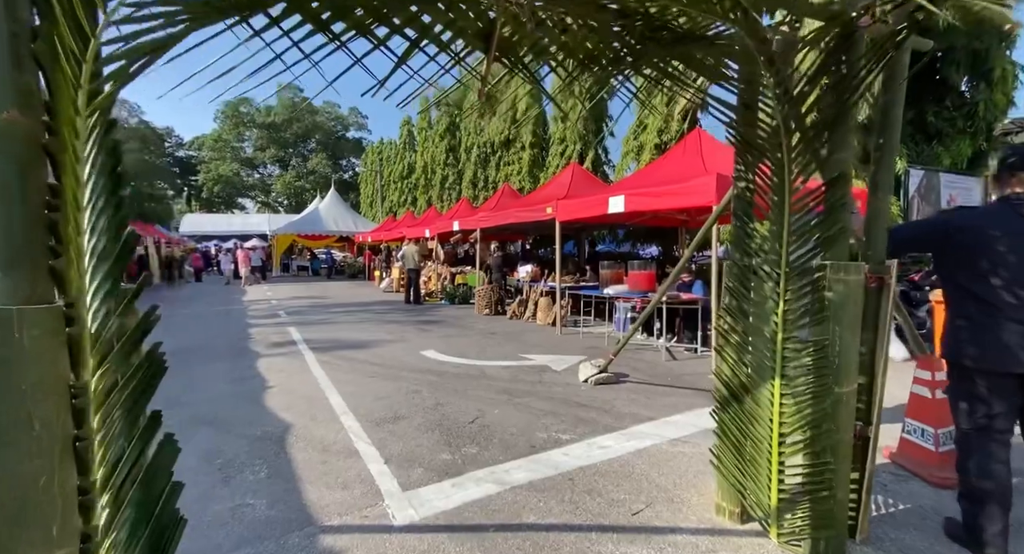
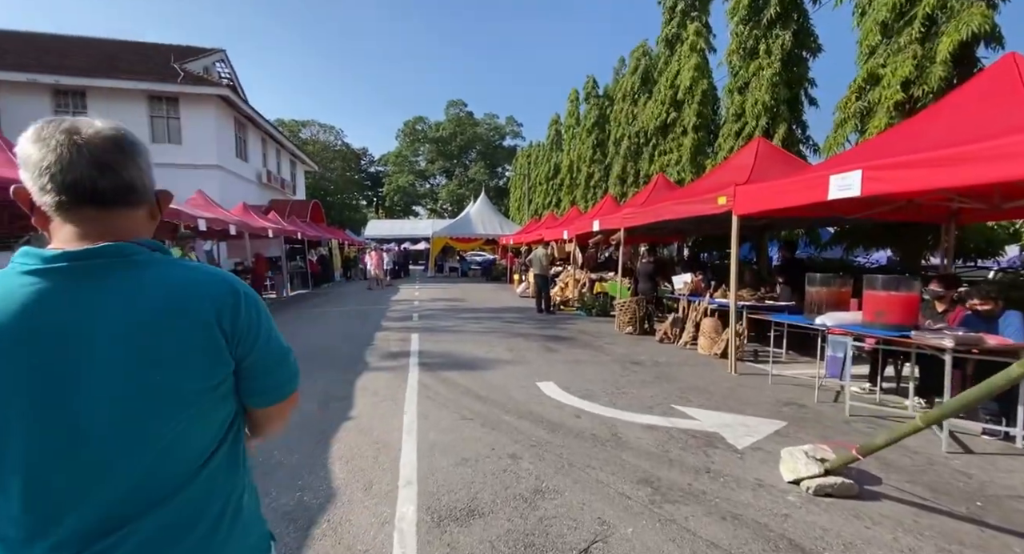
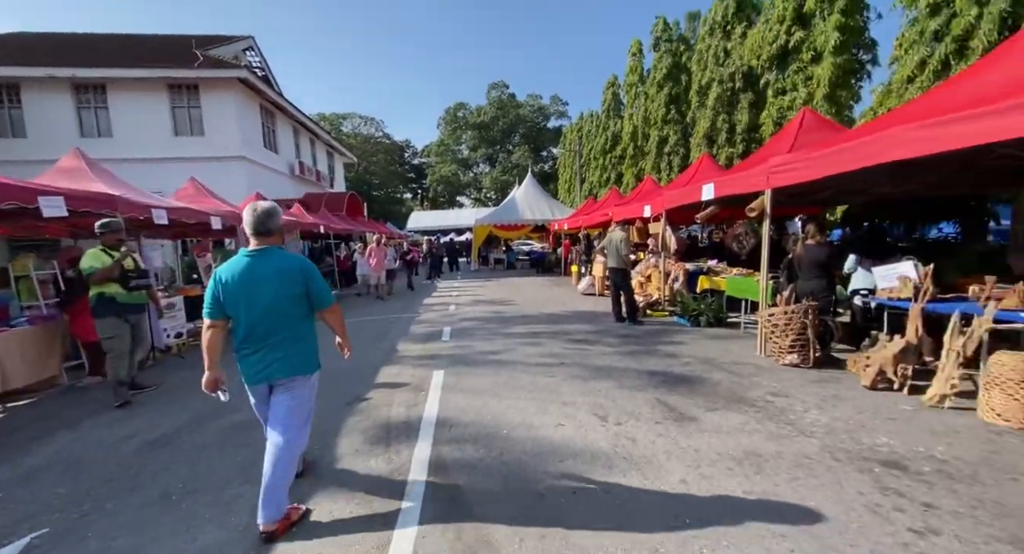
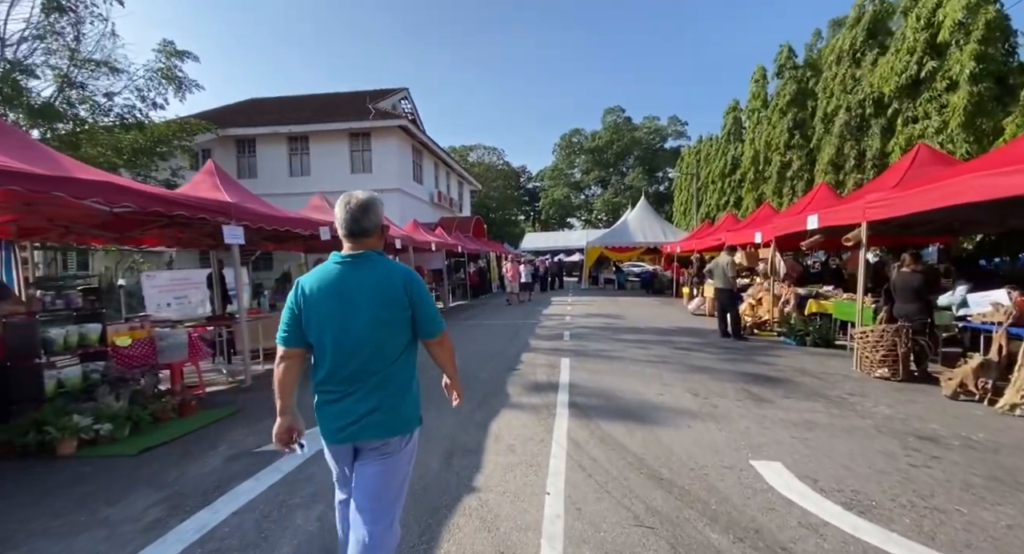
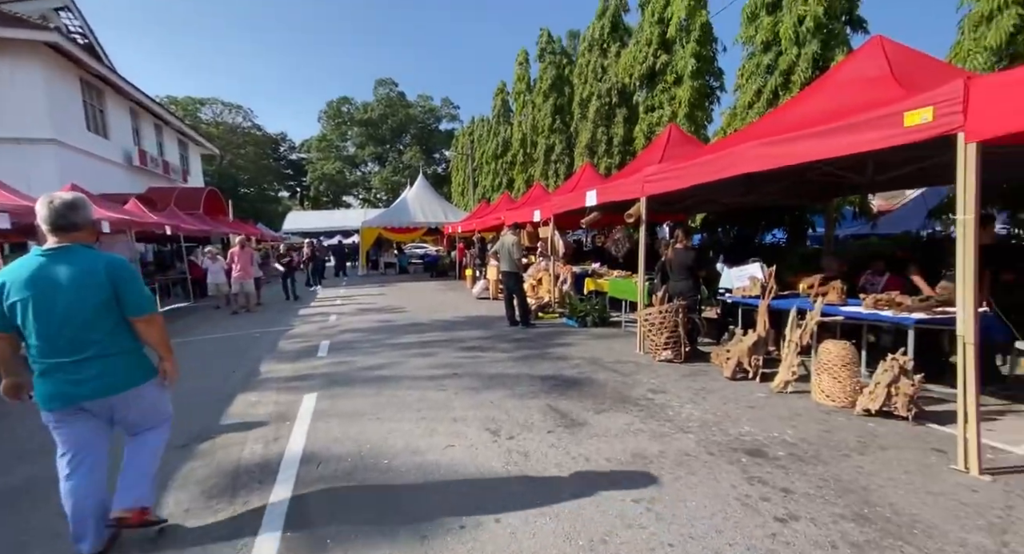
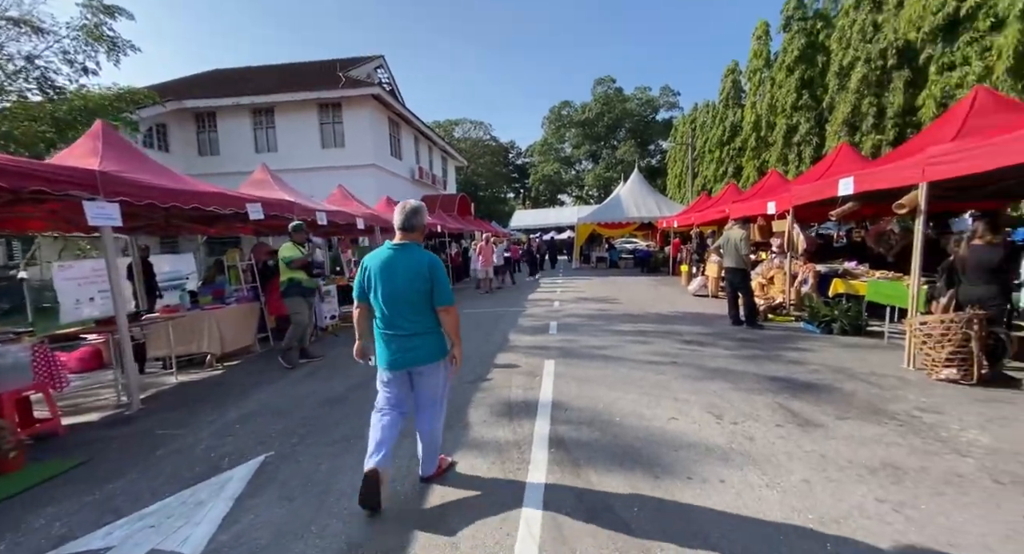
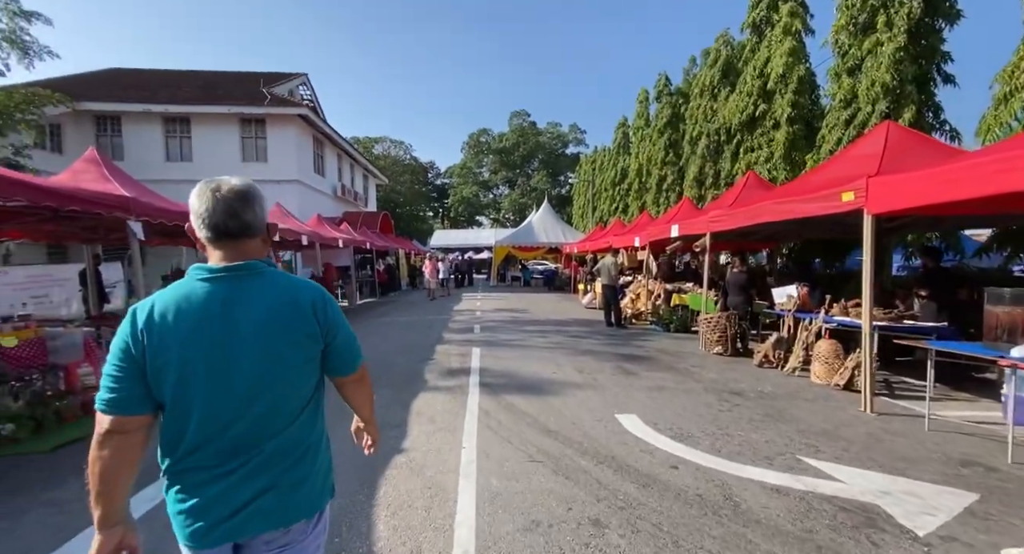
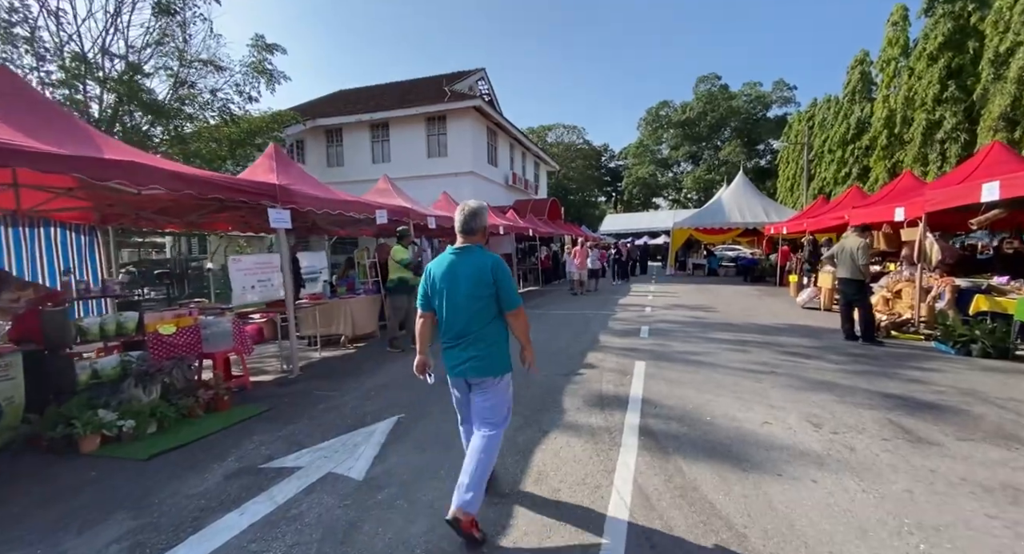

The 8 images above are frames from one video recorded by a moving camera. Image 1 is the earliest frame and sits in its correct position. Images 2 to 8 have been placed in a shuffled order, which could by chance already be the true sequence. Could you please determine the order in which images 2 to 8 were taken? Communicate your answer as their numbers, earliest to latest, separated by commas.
2, 7, 4, 8, 6, 3, 5
